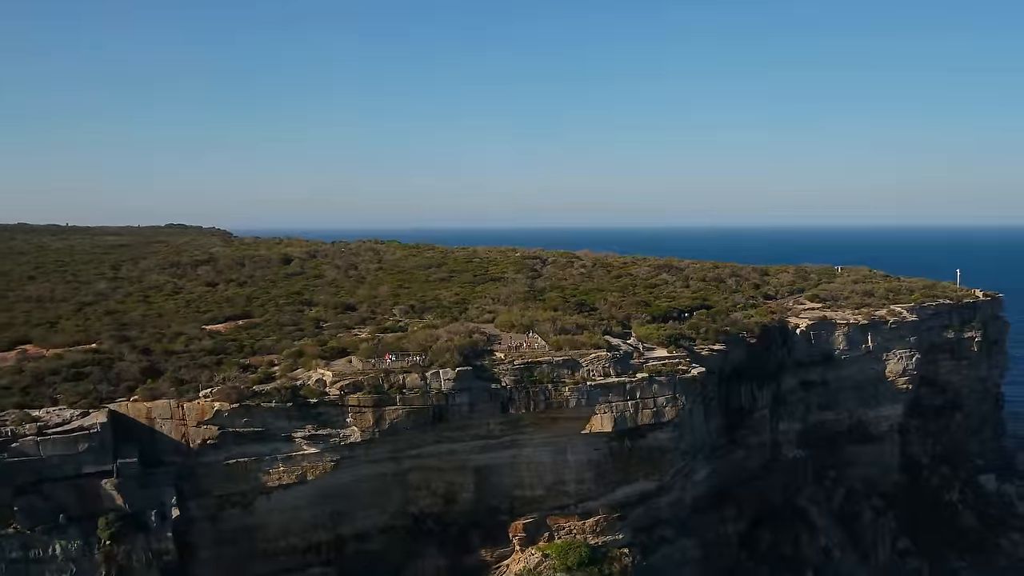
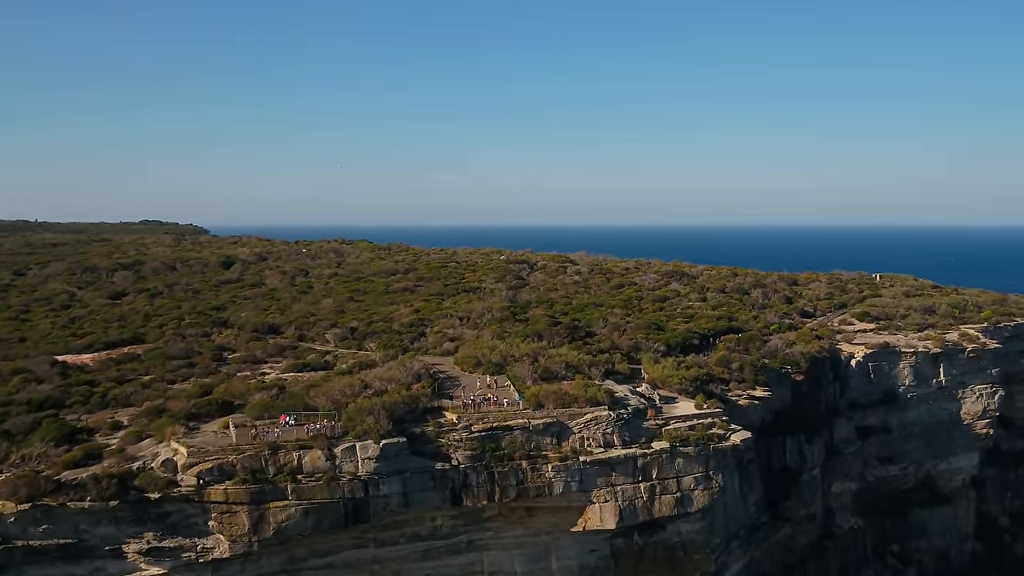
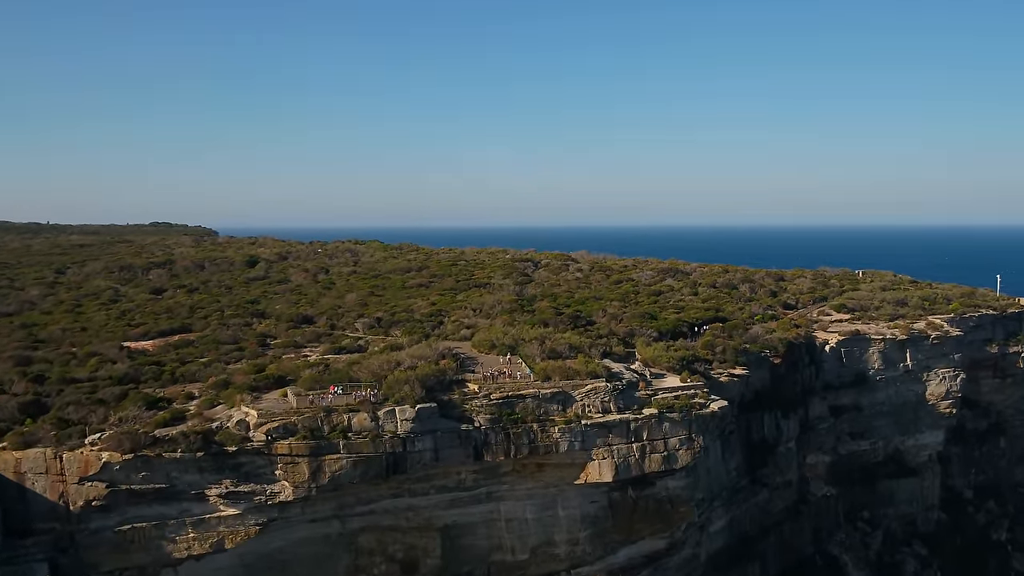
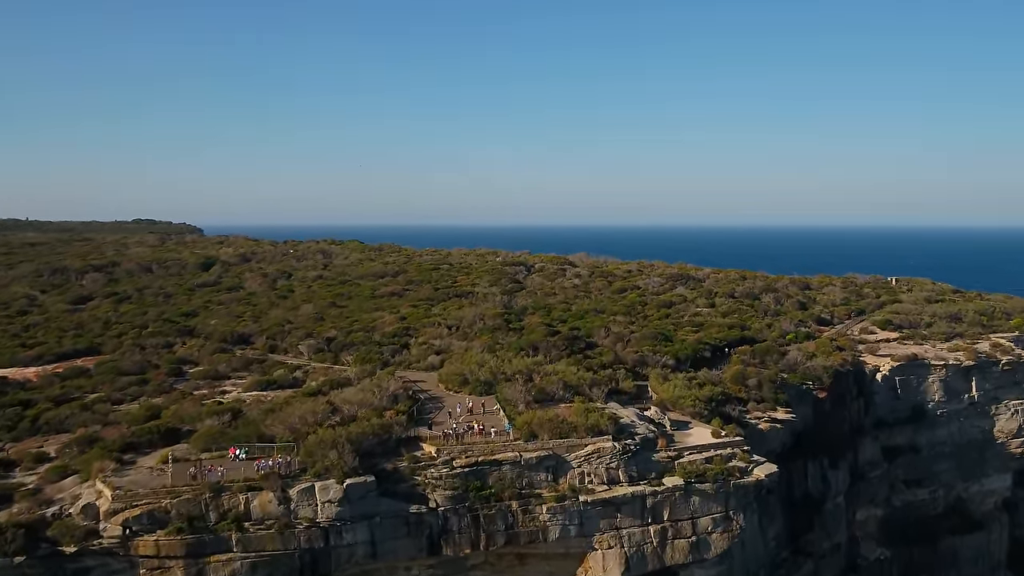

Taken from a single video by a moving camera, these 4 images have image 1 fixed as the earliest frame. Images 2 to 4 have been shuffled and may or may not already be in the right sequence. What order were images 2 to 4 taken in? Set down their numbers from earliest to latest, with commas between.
3, 2, 4
